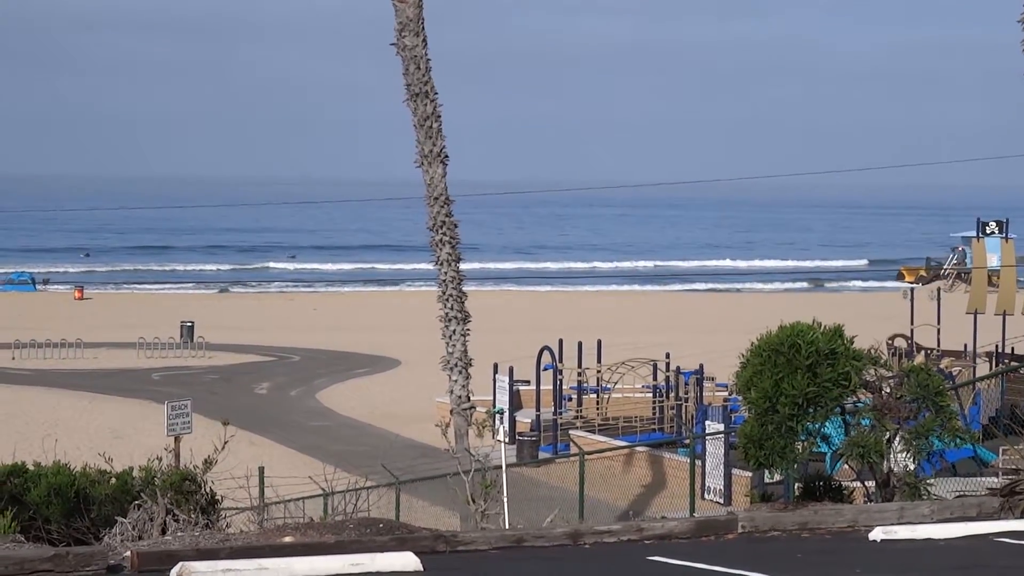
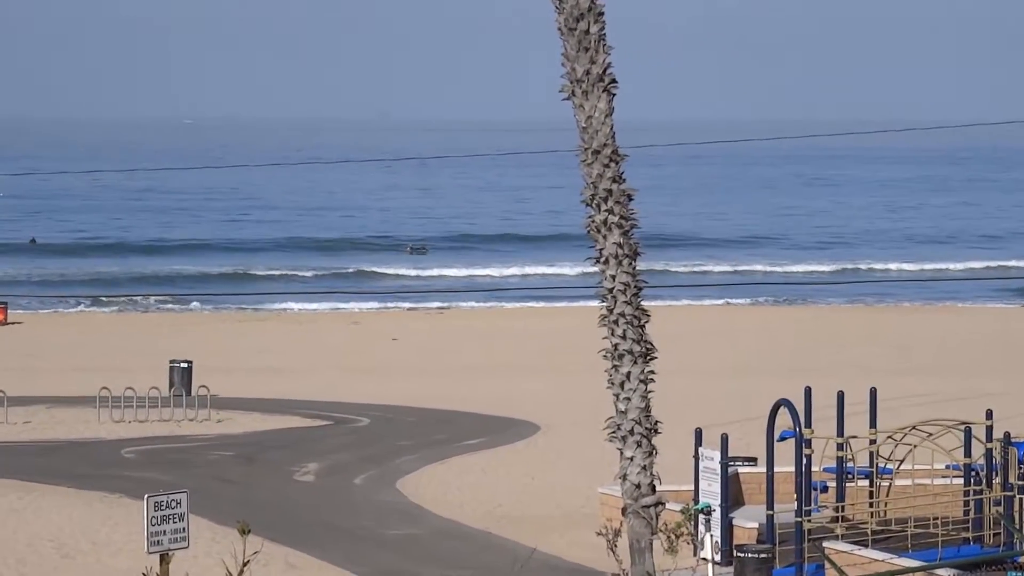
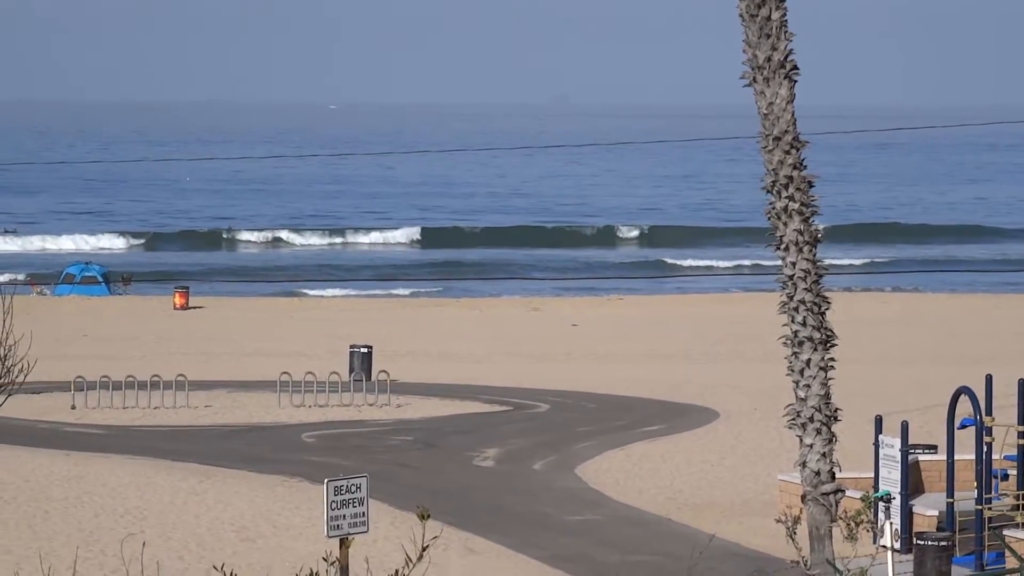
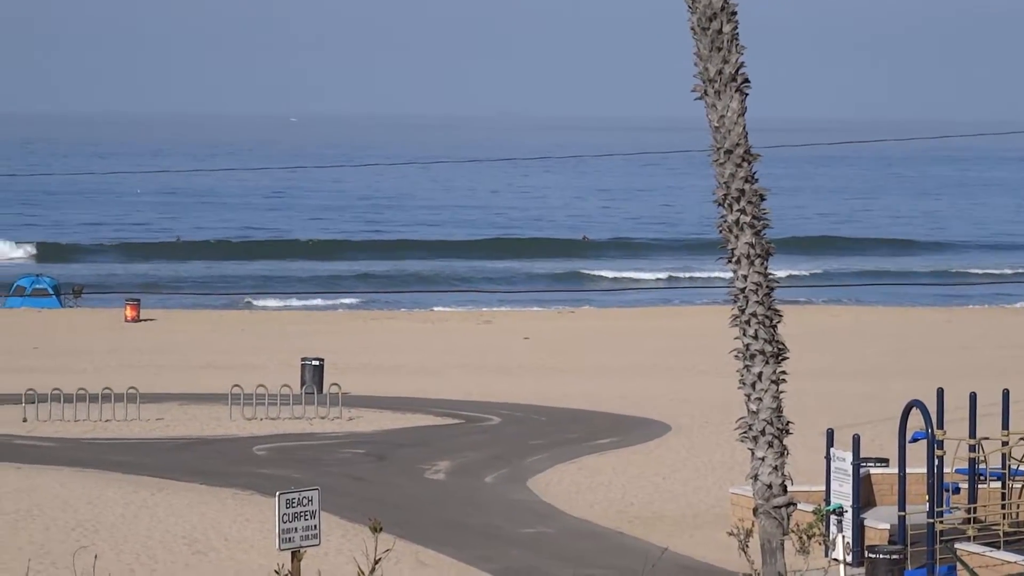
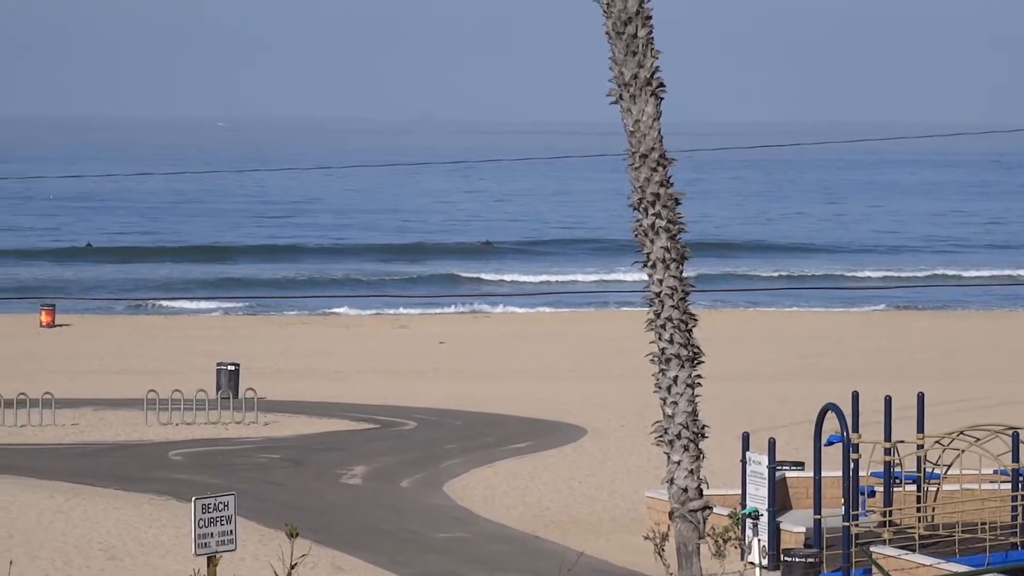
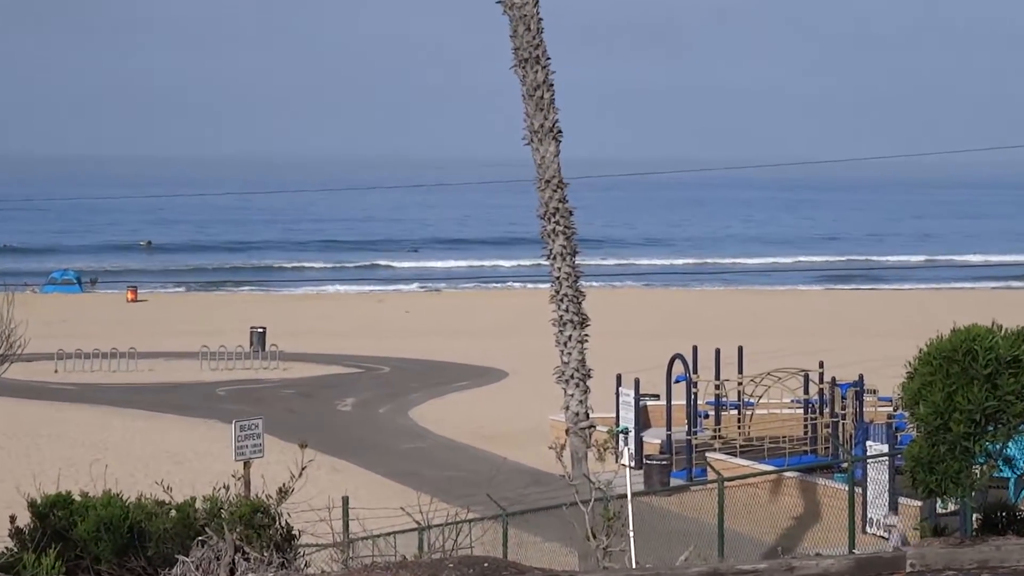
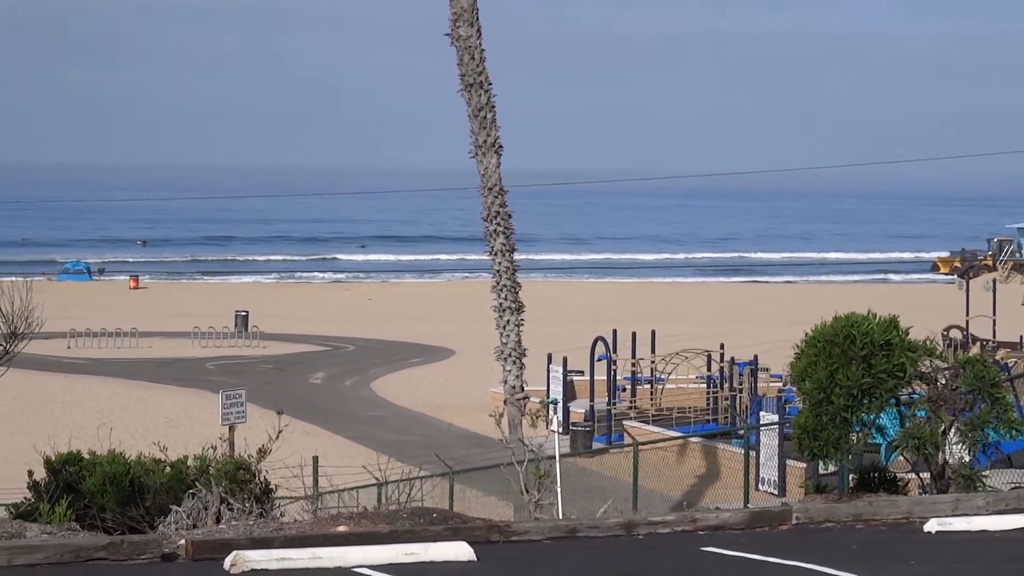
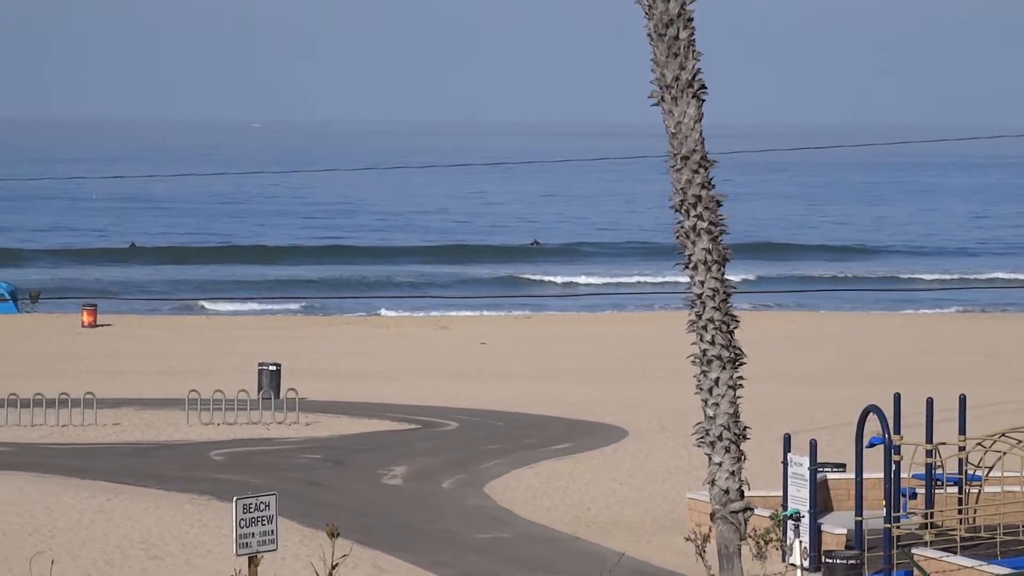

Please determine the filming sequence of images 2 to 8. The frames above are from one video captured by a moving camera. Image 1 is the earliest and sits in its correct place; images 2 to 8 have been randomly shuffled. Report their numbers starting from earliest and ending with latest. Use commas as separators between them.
7, 6, 2, 5, 8, 4, 3
